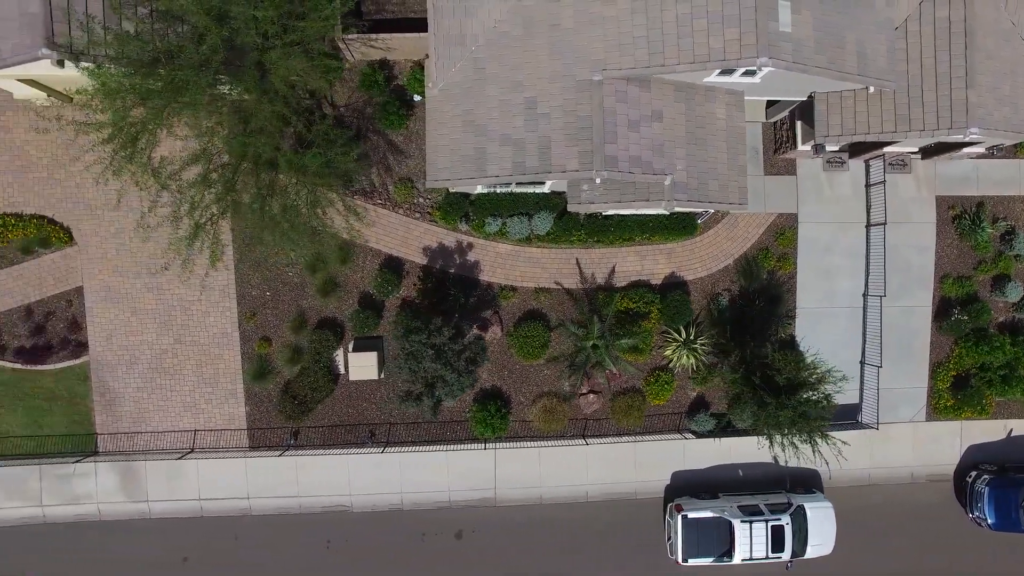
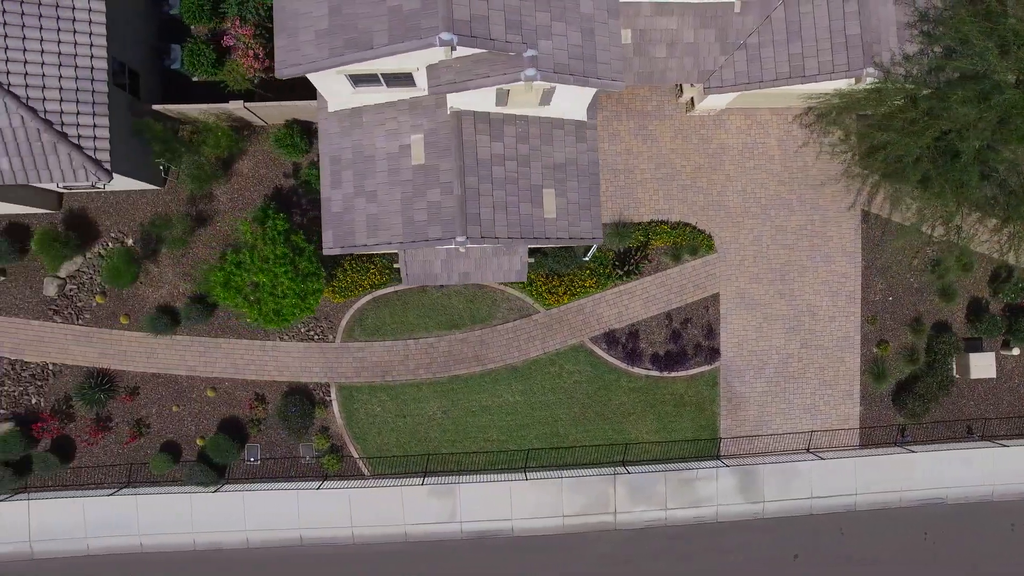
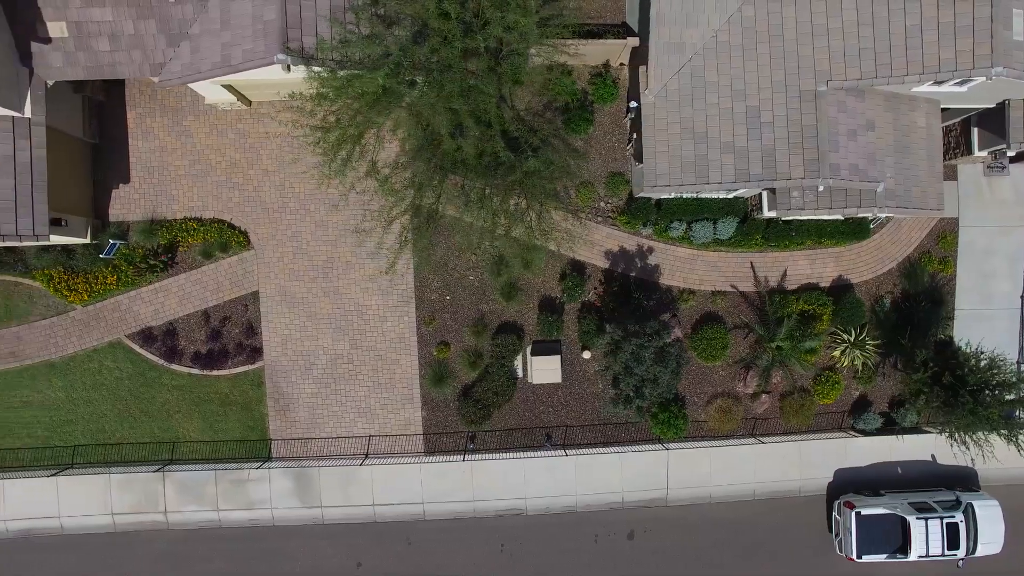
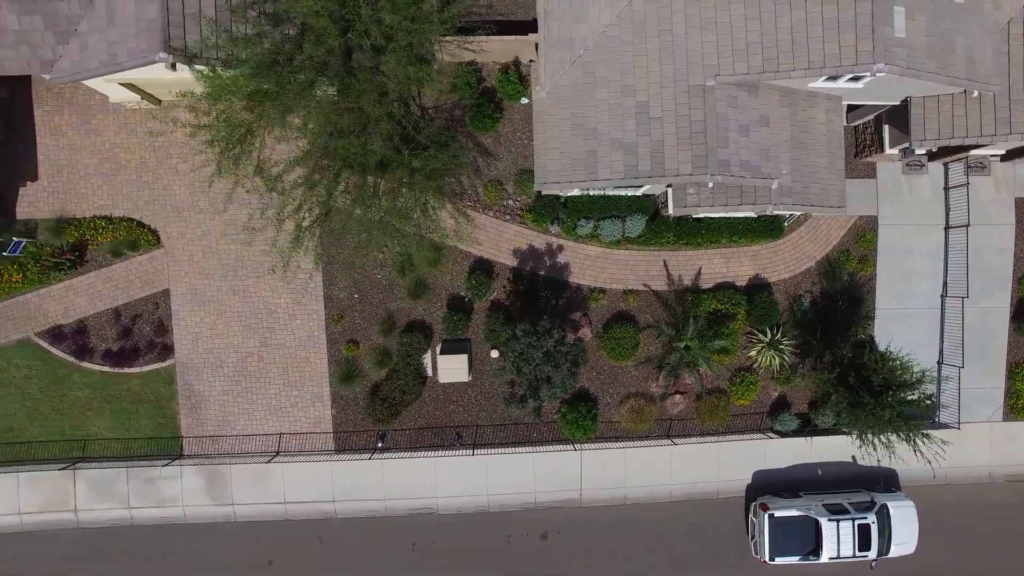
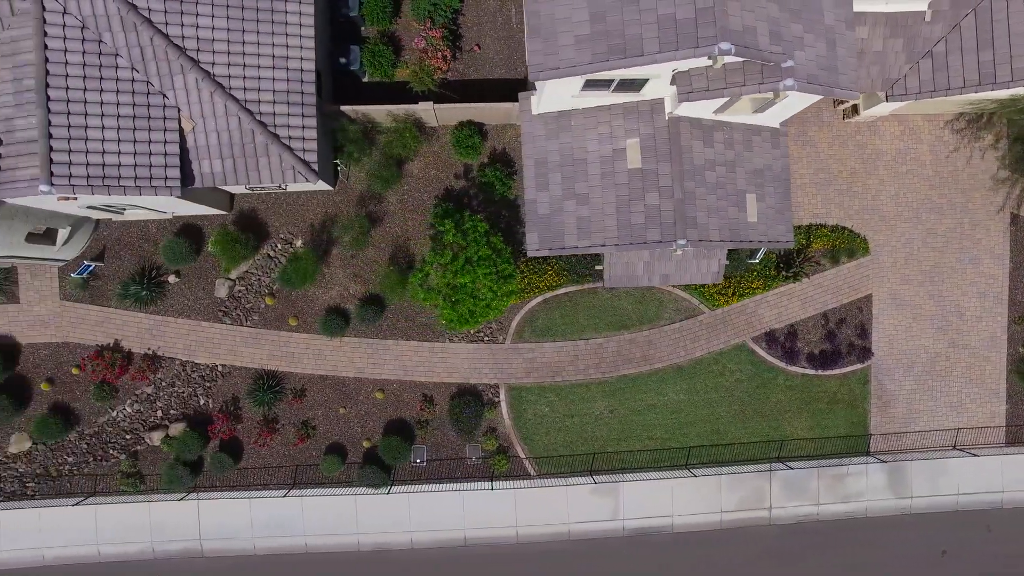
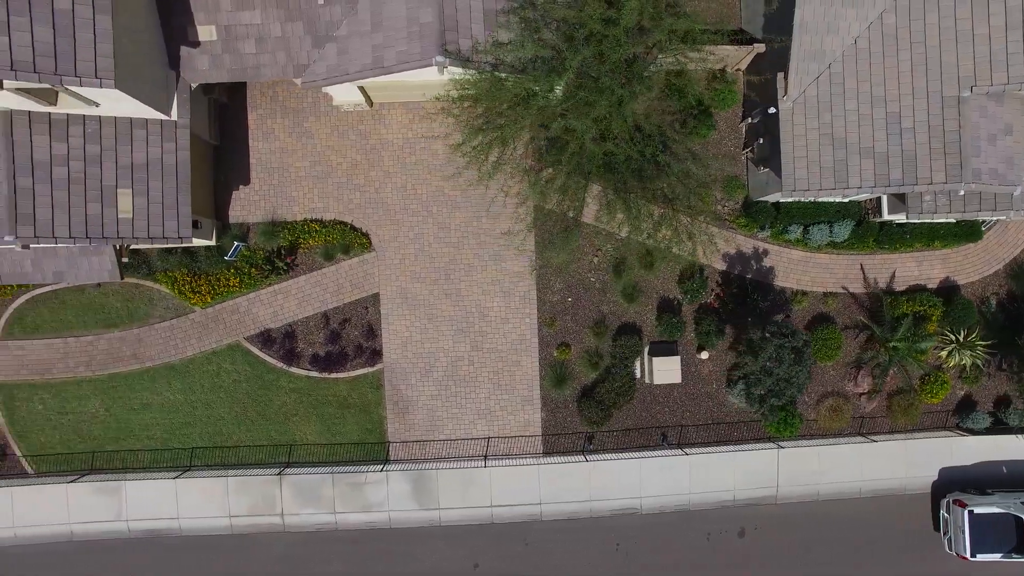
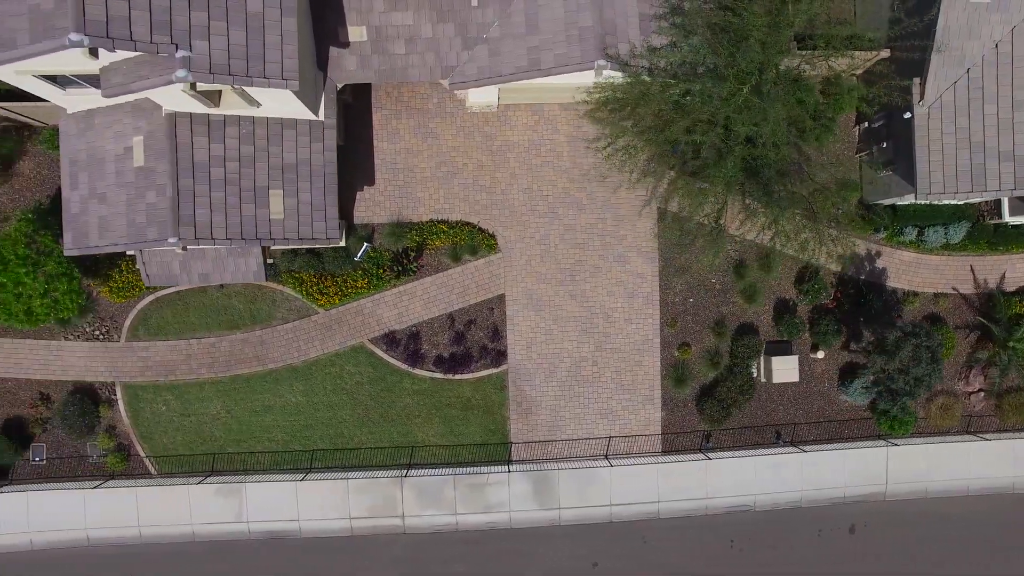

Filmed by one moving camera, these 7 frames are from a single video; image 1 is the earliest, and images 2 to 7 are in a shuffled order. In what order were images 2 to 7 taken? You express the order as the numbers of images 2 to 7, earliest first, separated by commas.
4, 3, 6, 7, 2, 5
